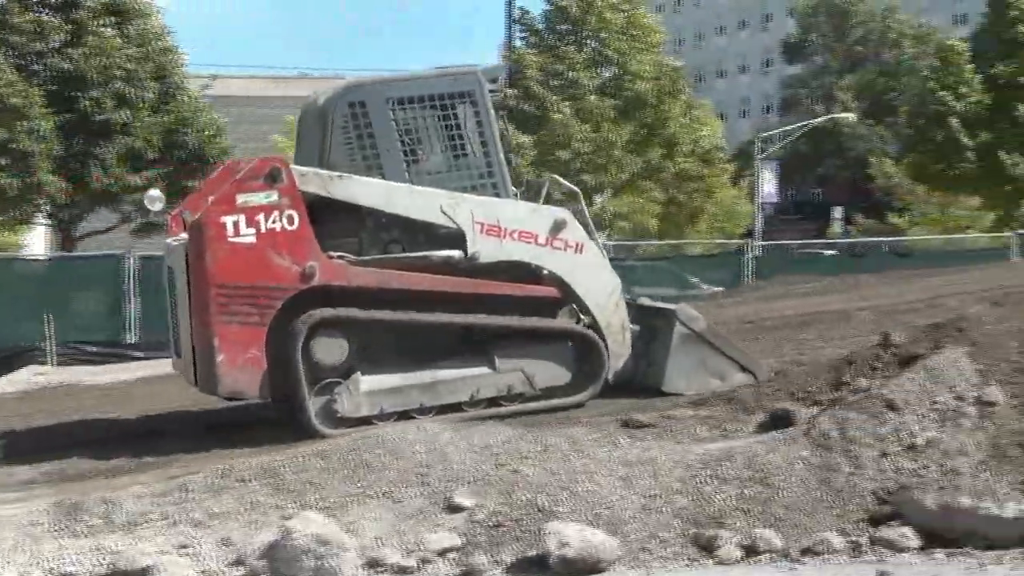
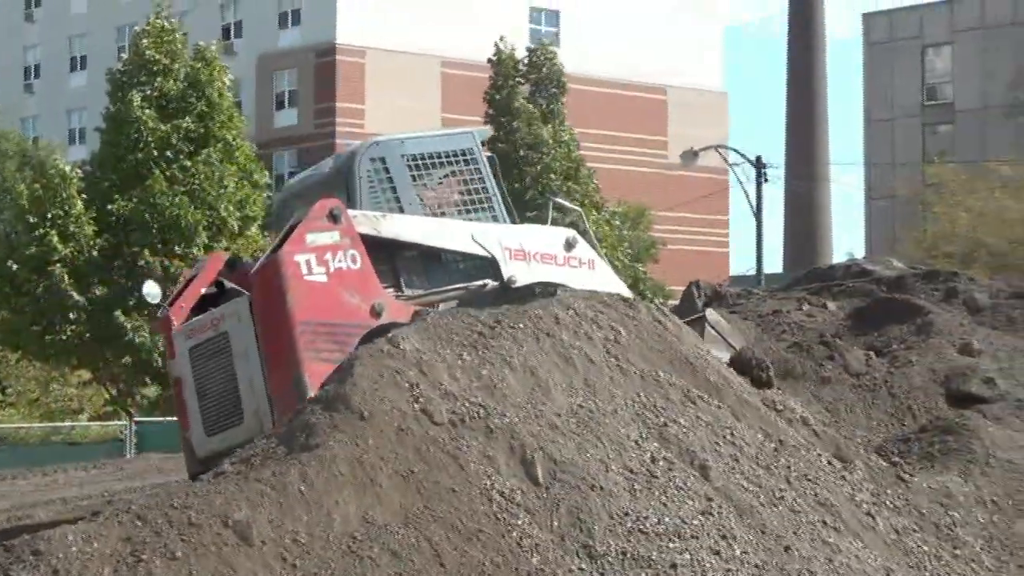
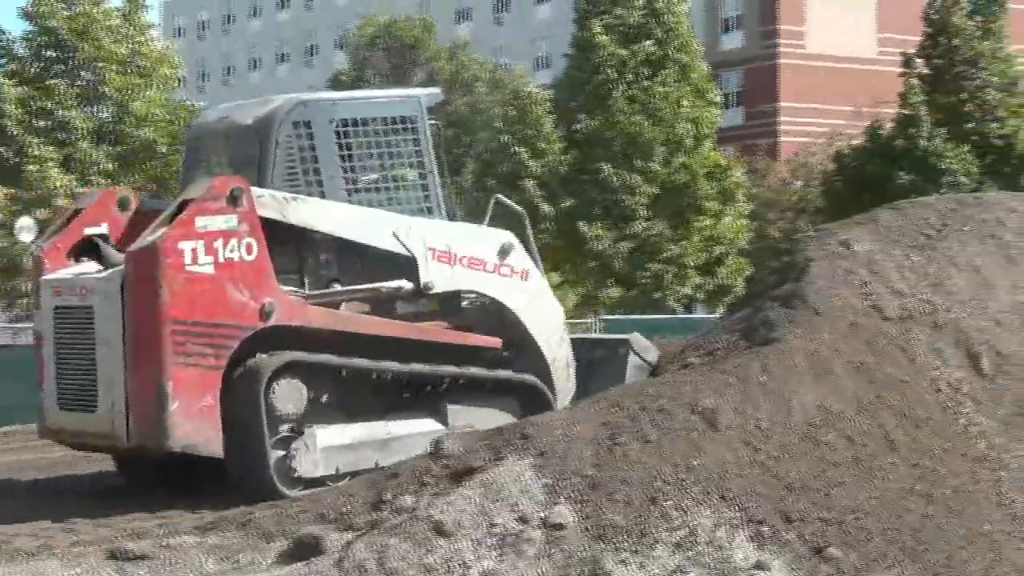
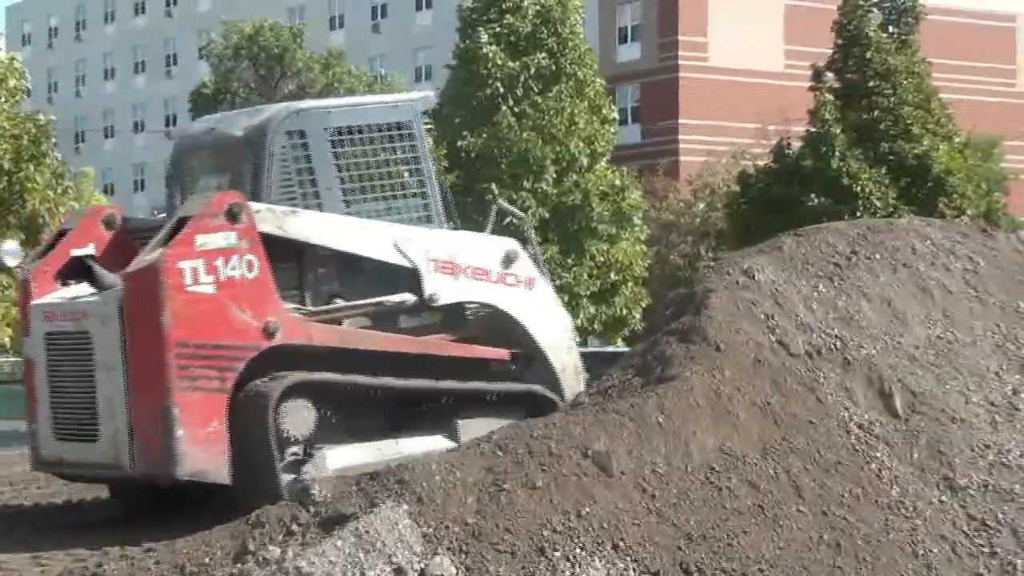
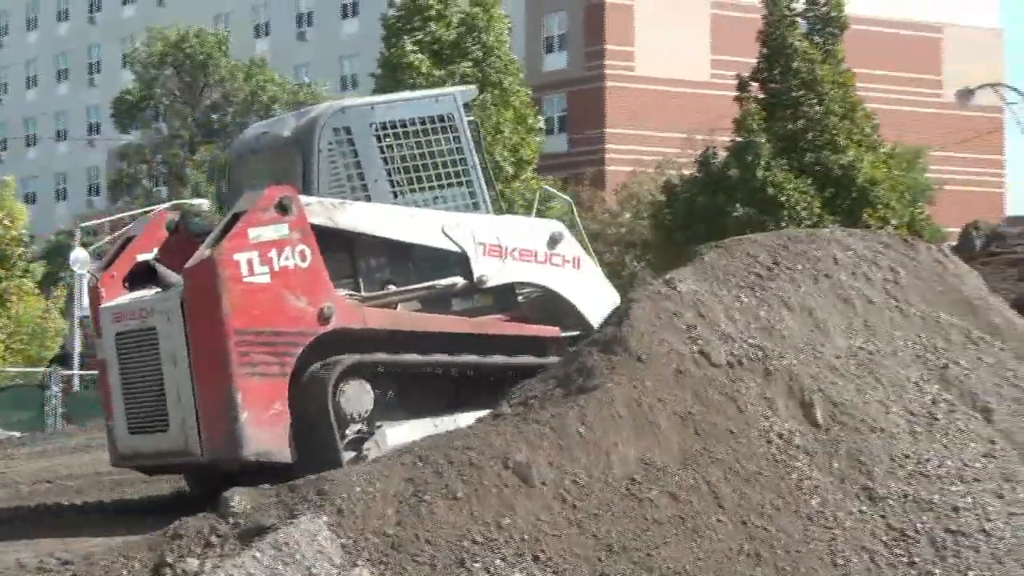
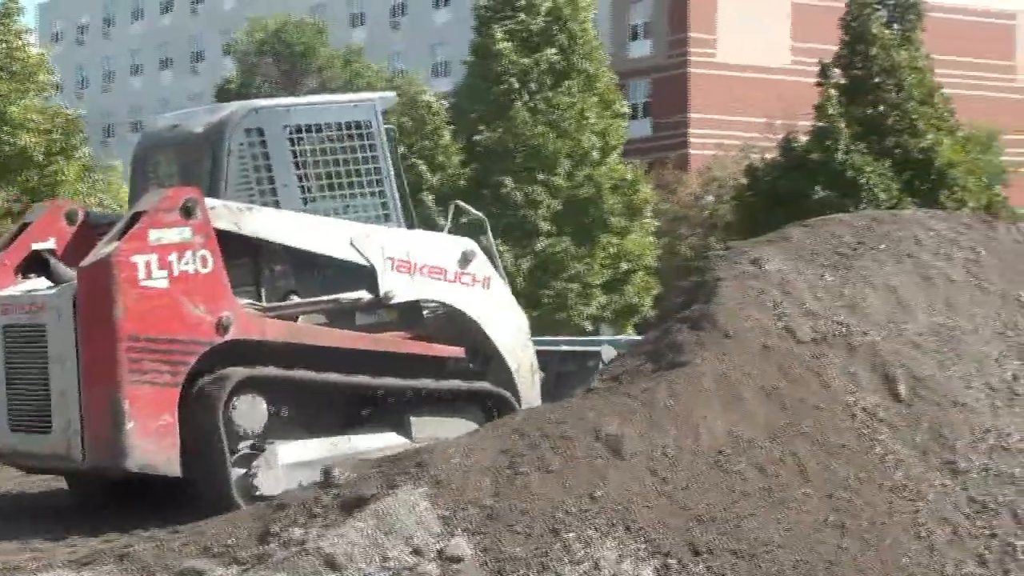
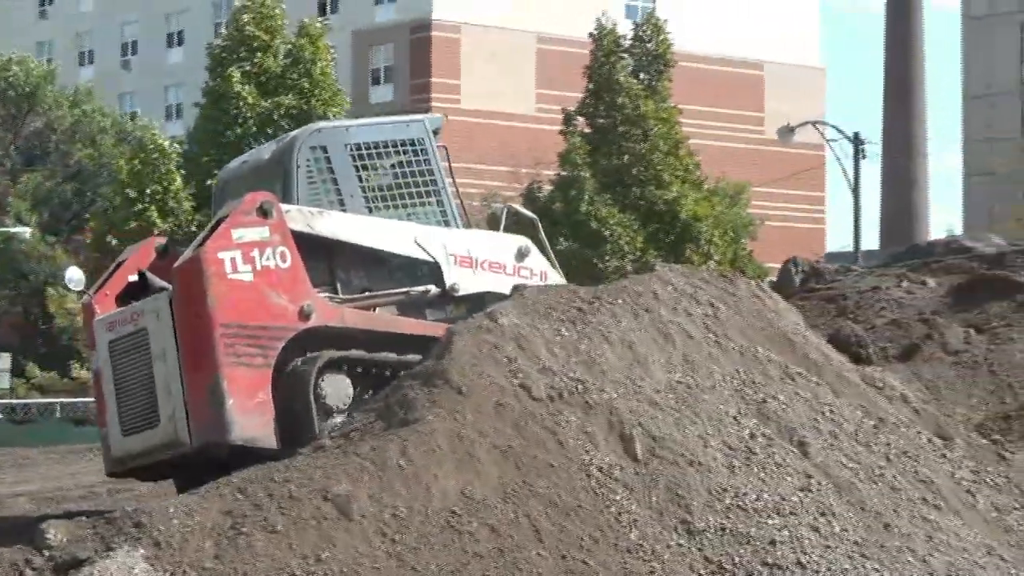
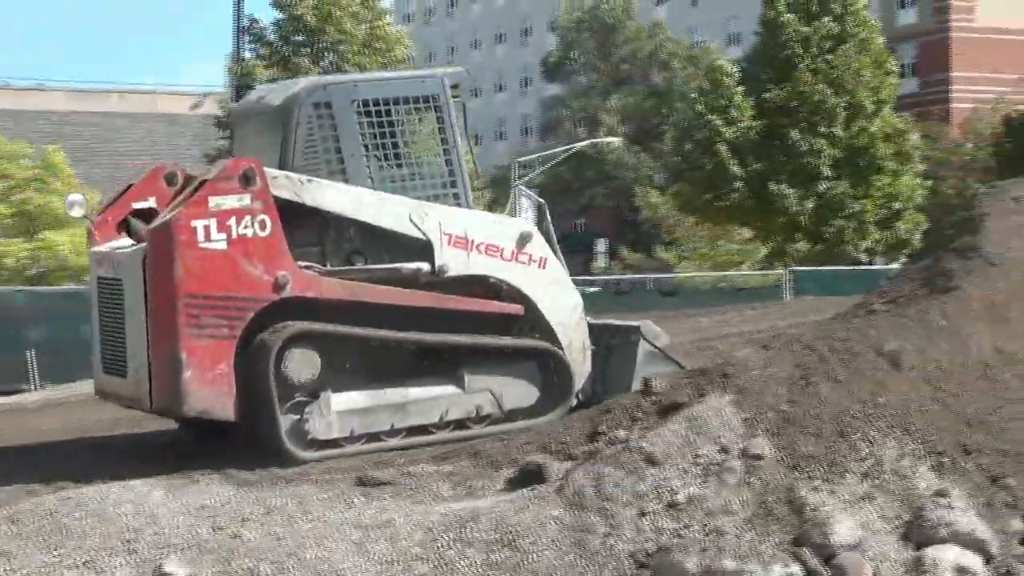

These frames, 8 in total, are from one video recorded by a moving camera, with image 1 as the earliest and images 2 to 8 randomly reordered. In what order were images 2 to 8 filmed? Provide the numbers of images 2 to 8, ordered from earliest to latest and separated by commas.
8, 3, 6, 4, 5, 7, 2
